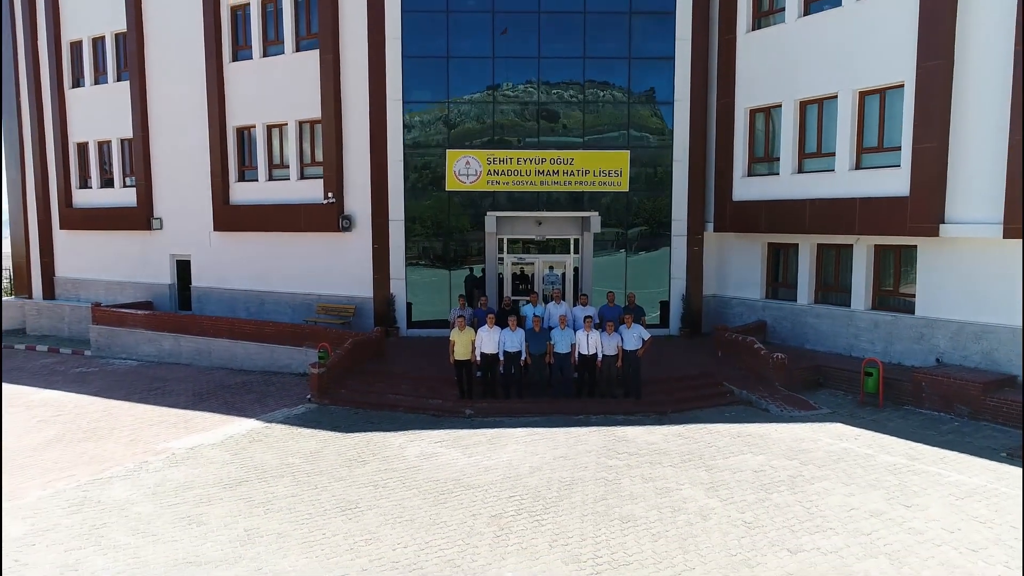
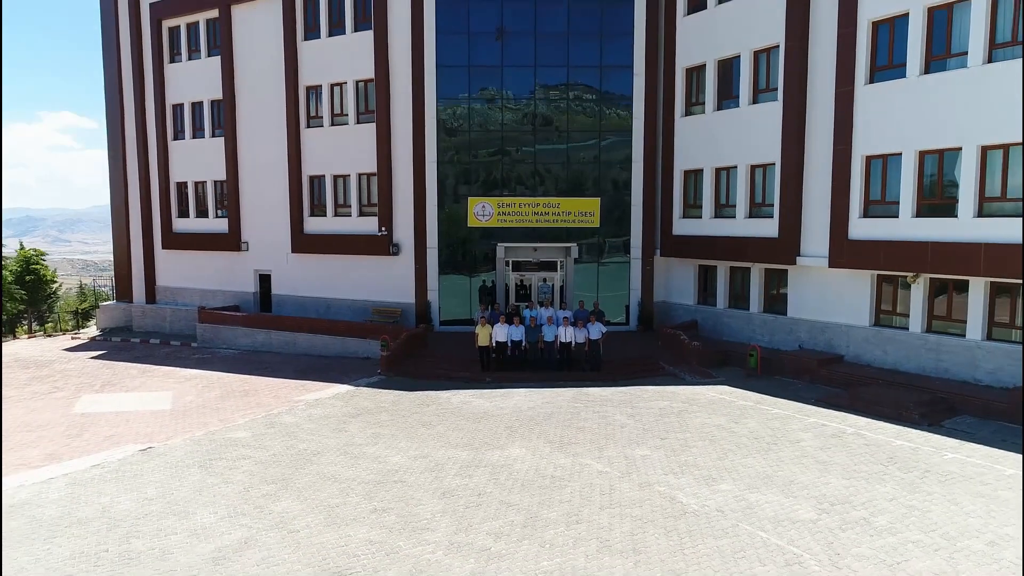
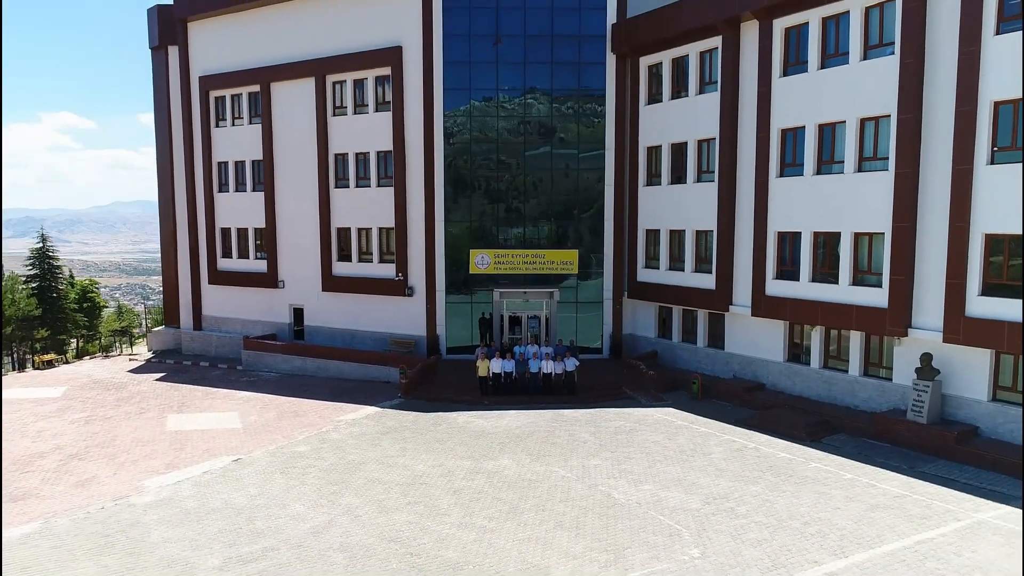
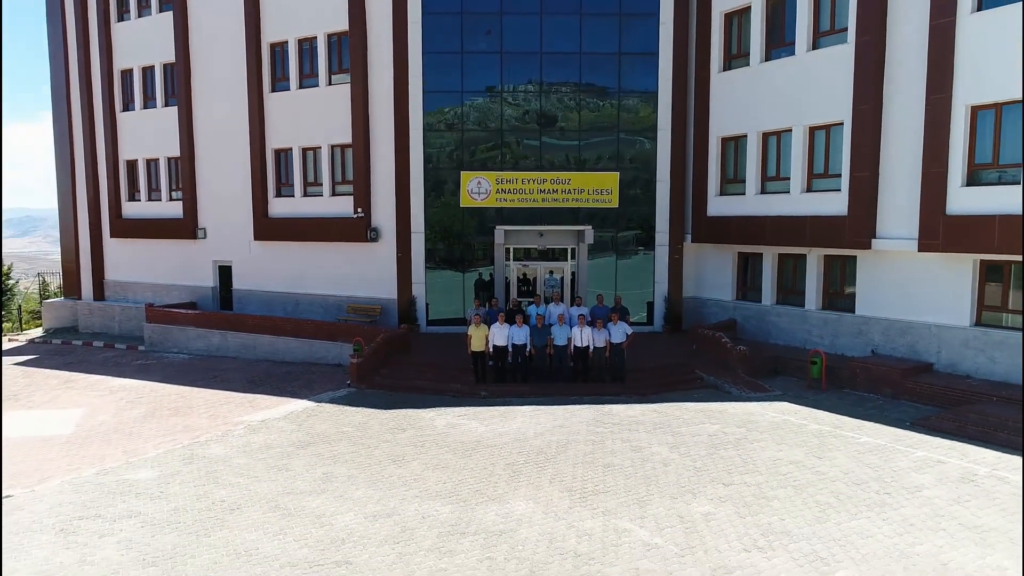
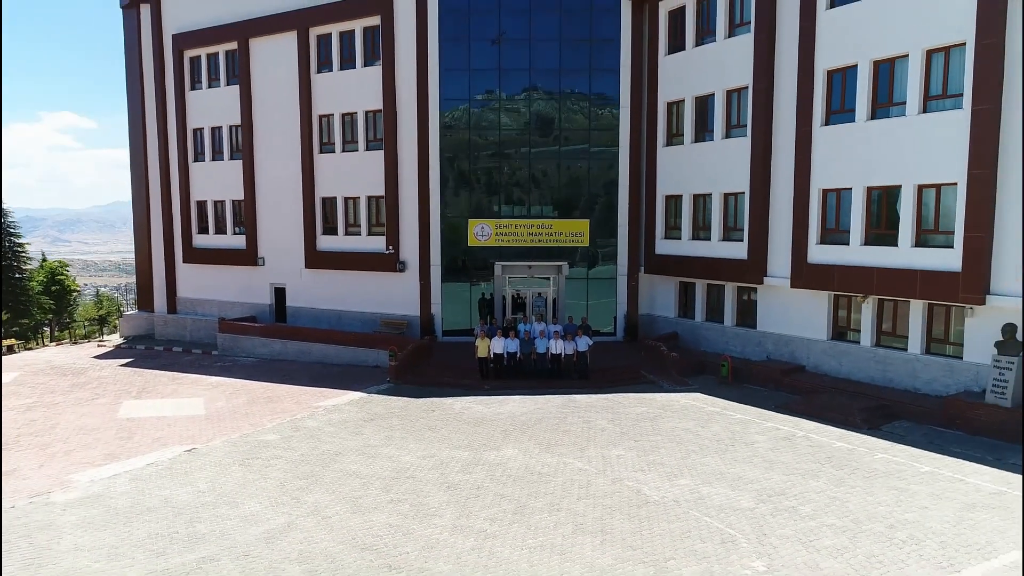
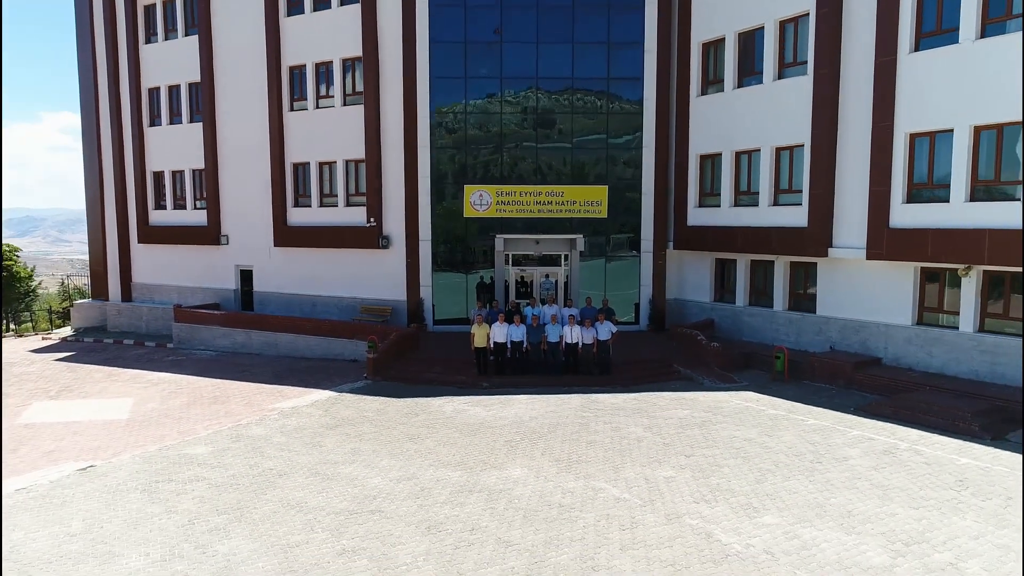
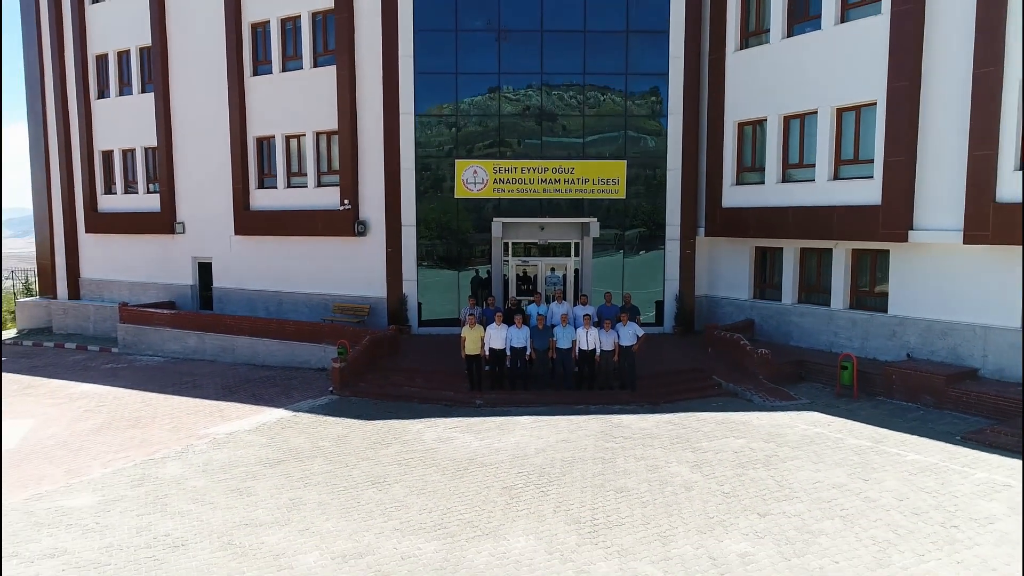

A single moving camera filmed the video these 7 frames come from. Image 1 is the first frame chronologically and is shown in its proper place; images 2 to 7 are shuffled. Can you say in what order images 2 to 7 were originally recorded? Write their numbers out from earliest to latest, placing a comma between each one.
7, 4, 6, 2, 5, 3
